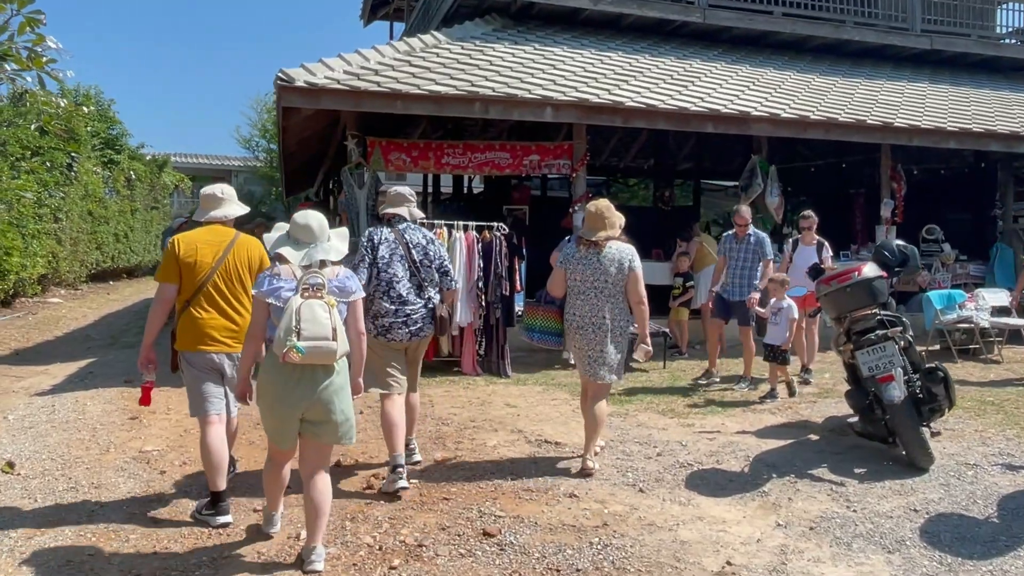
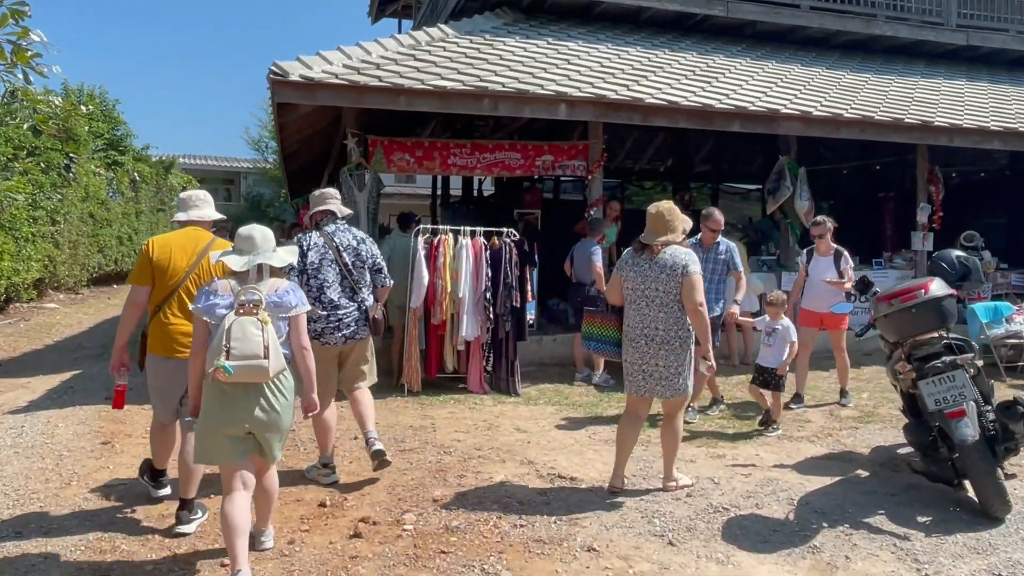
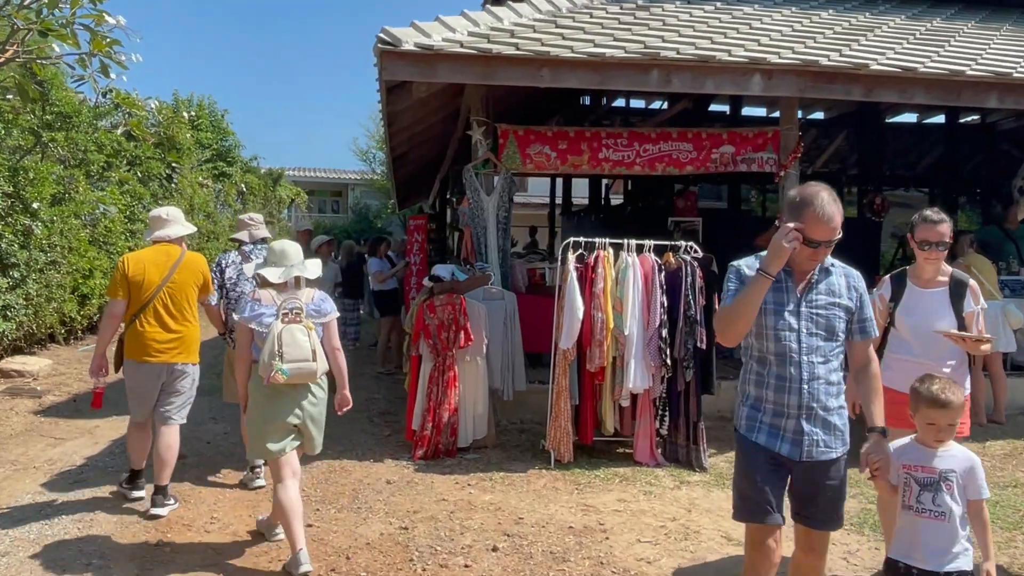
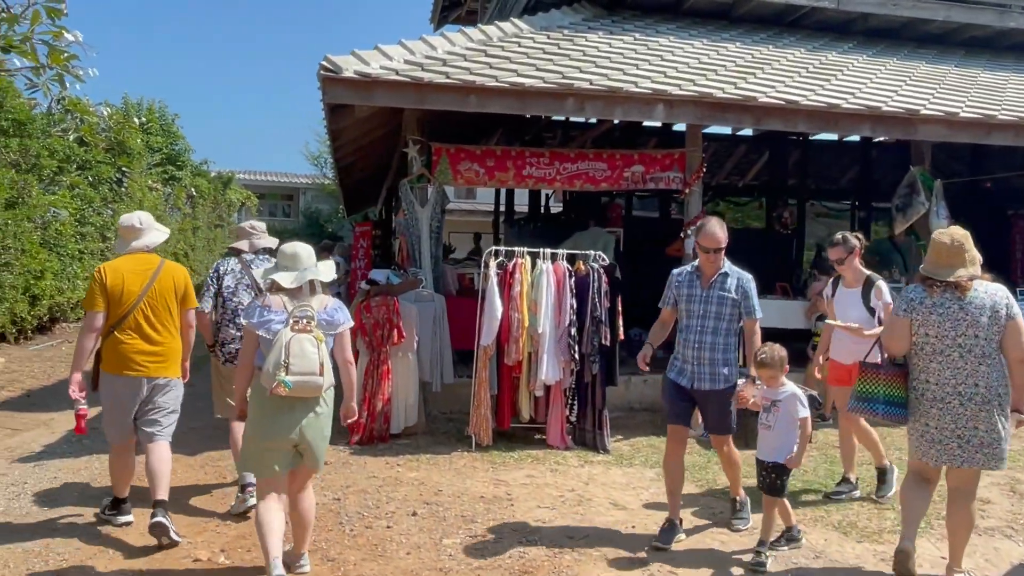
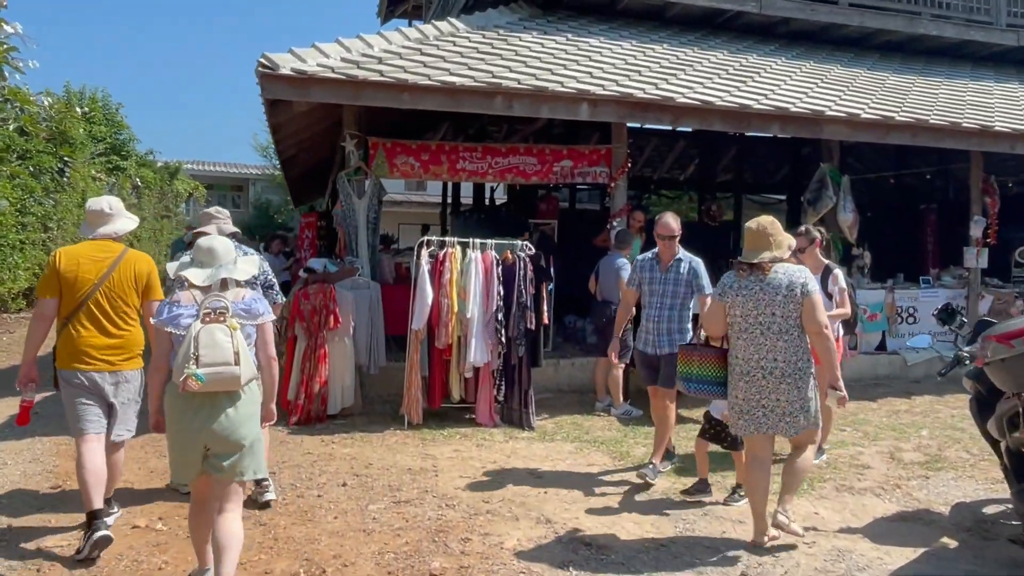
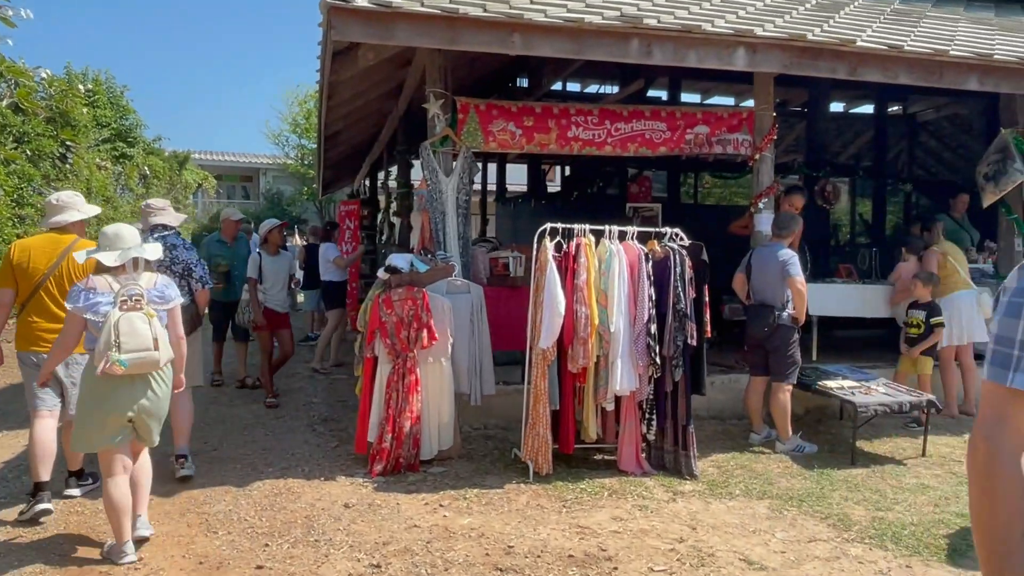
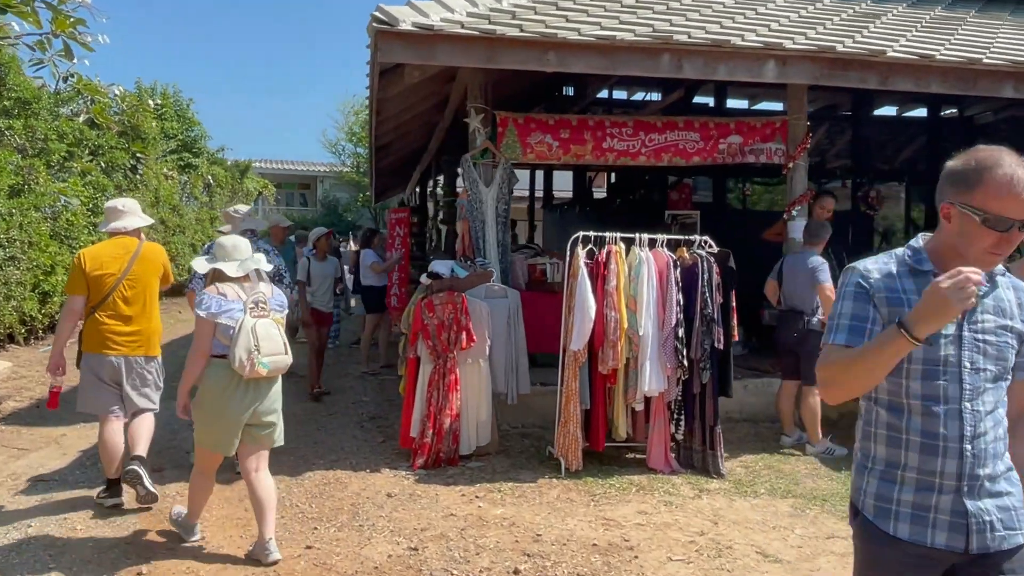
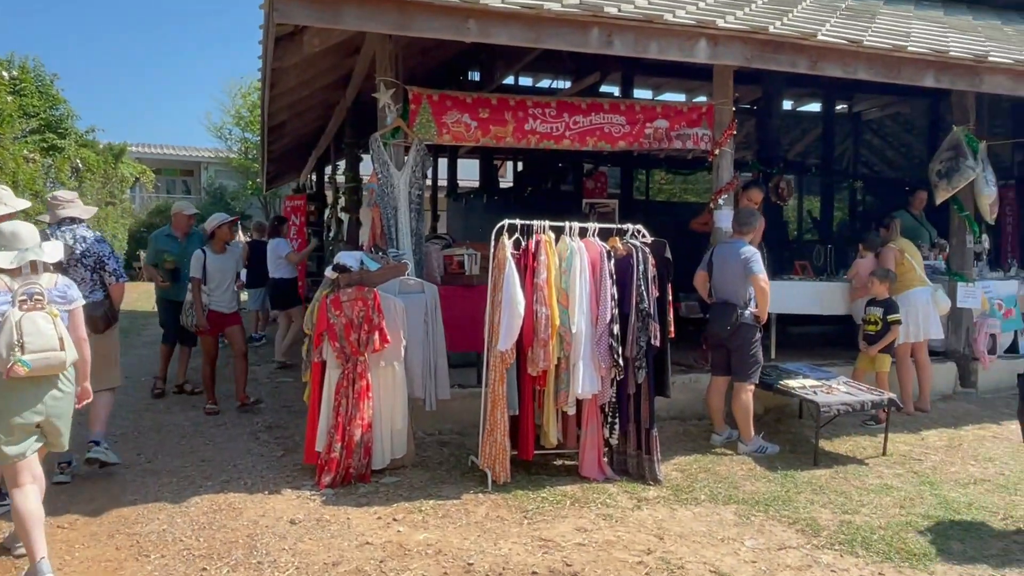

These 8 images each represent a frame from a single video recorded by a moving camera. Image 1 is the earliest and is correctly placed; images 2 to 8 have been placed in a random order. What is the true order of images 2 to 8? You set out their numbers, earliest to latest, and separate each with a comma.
2, 5, 4, 3, 7, 6, 8
